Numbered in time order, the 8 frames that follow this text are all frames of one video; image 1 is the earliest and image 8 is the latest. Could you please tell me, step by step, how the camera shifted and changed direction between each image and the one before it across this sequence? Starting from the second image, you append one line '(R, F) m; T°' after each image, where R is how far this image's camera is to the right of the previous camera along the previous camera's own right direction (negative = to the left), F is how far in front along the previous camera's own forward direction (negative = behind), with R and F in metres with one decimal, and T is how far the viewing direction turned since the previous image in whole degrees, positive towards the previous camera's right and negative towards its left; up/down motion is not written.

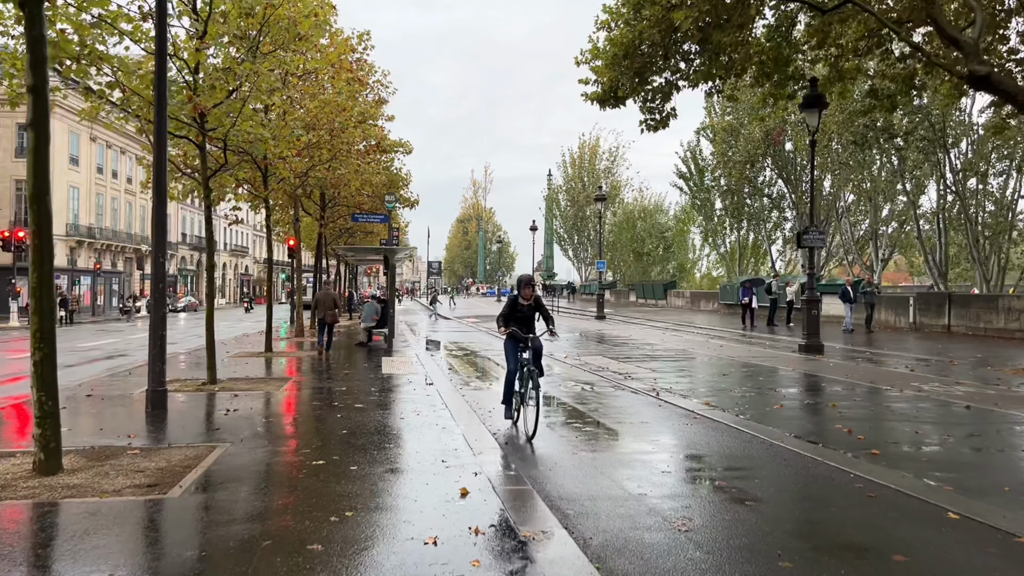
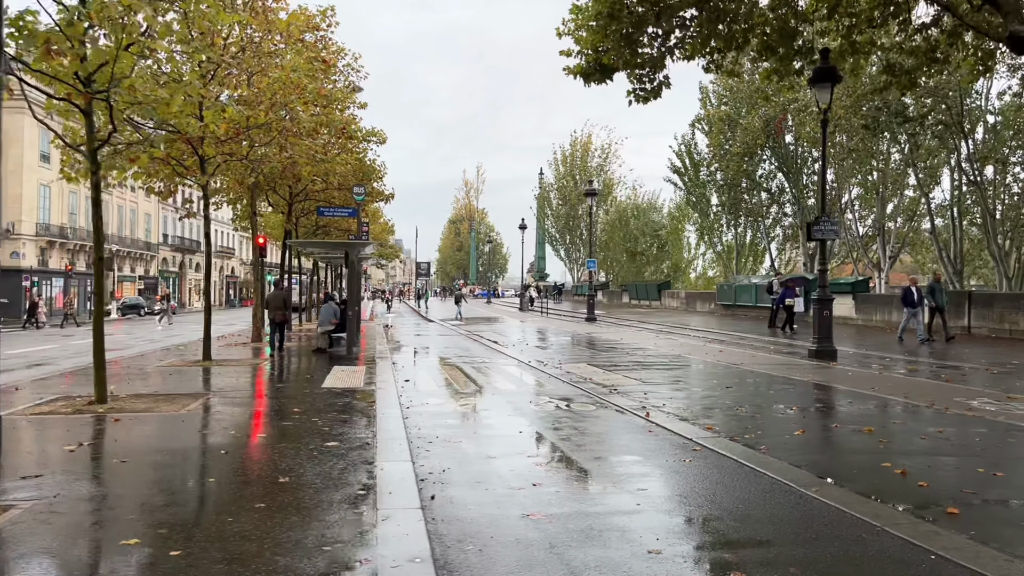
(+0.4, +1.8) m; 0°
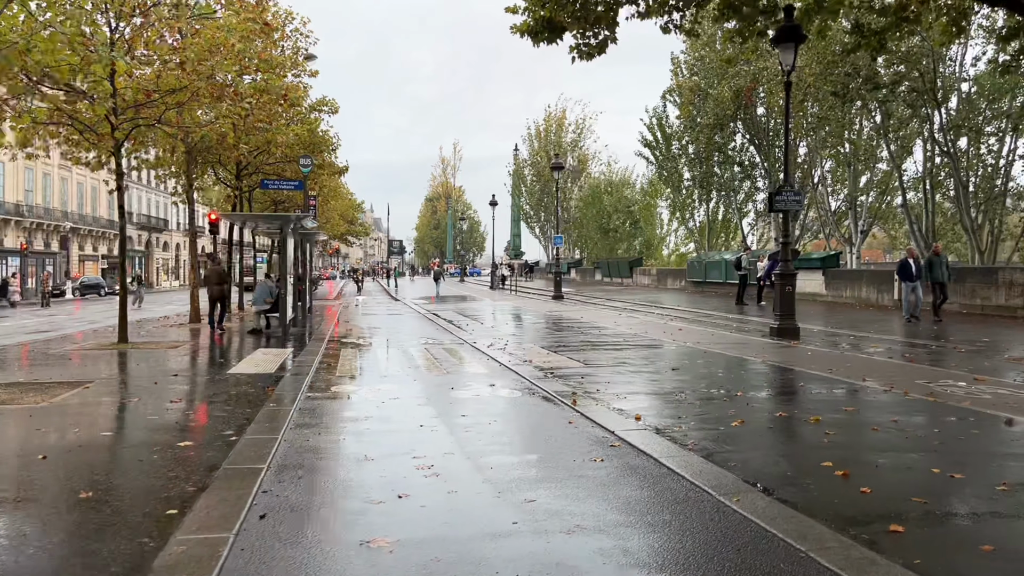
(+0.6, +0.9) m; +1°
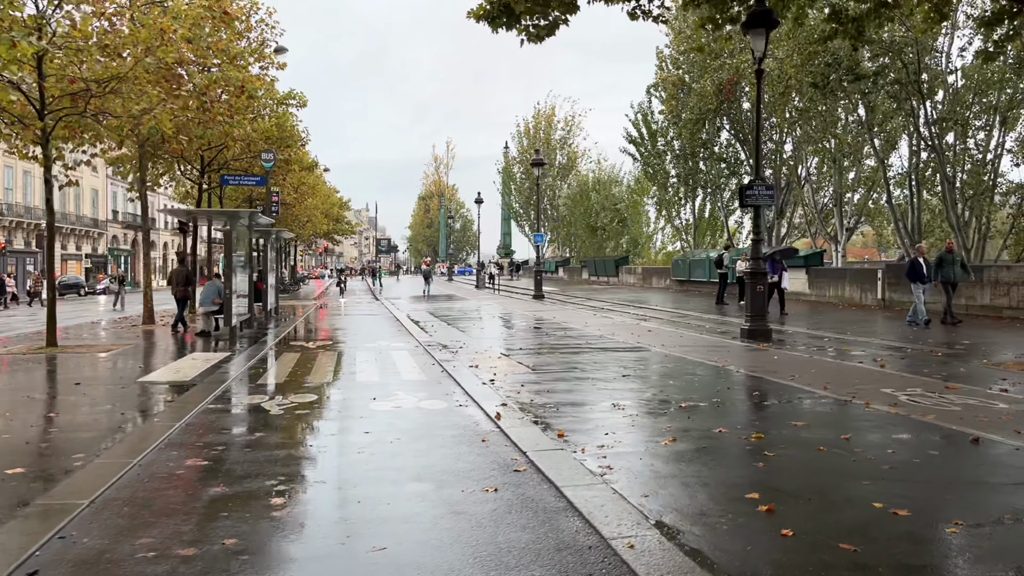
(+0.6, +0.7) m; 0°
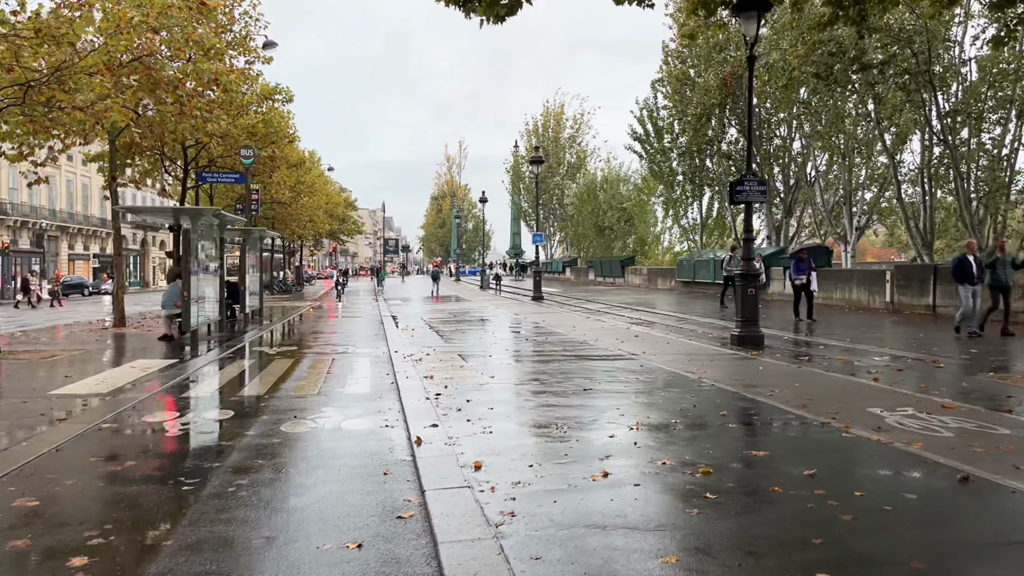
(+0.6, +0.8) m; -1°
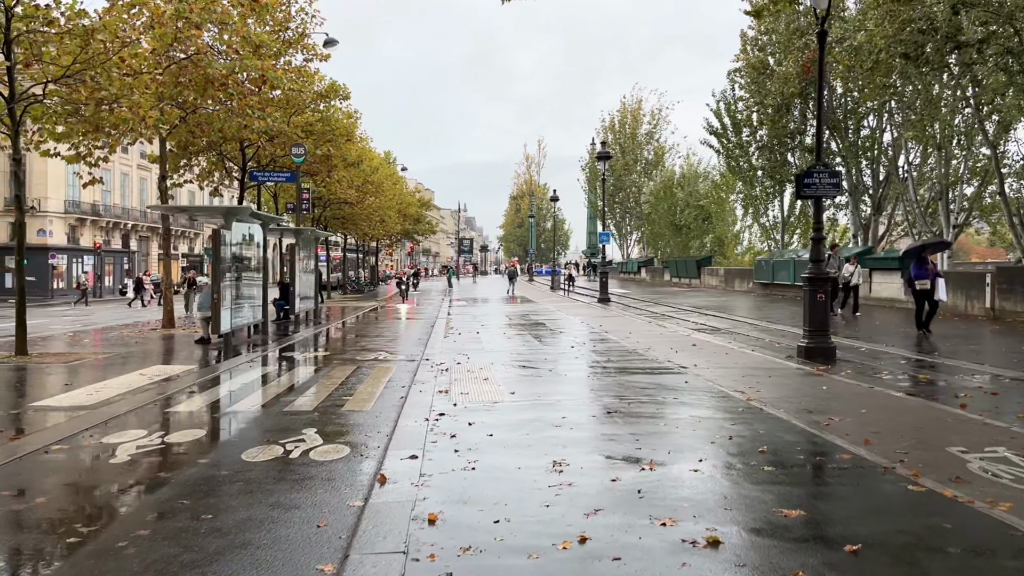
(+0.6, +0.9) m; -6°
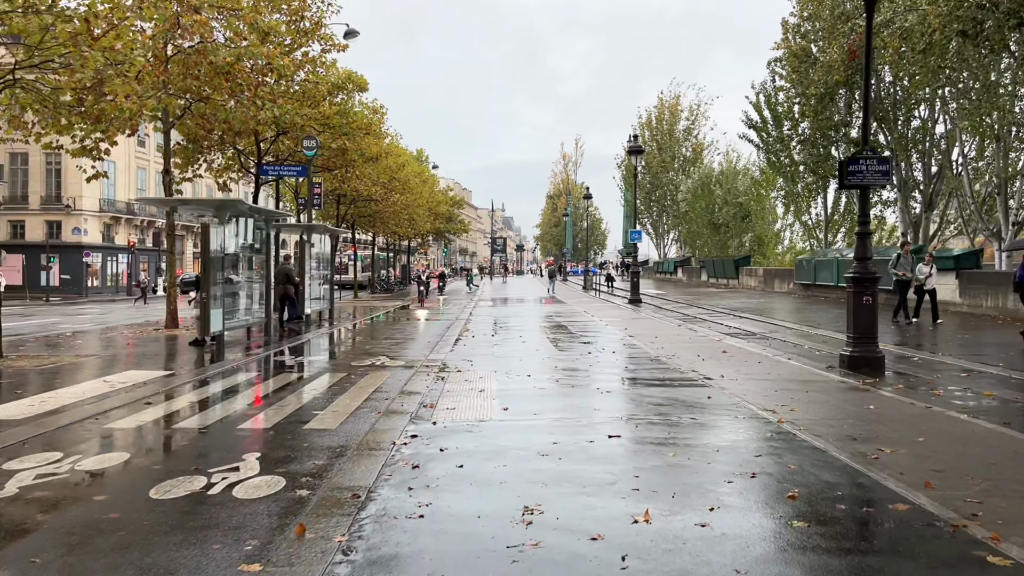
(+0.4, +1.0) m; -3°
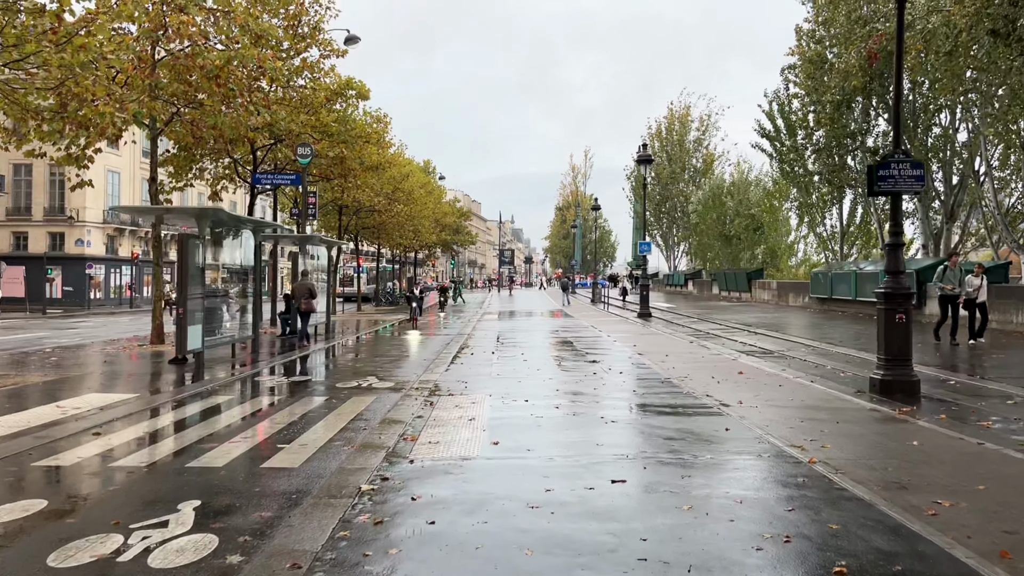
(+0.1, +0.8) m; -1°
